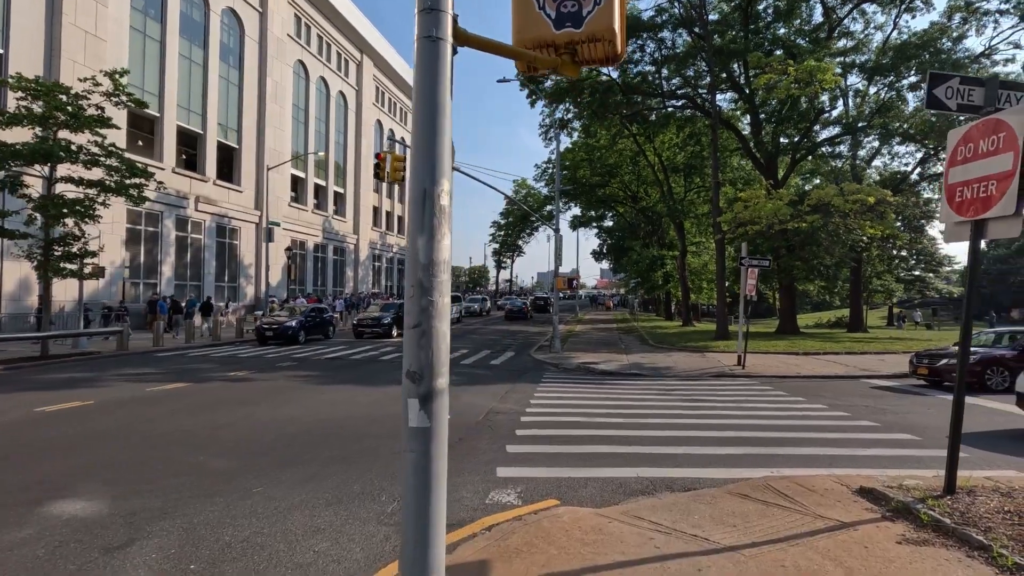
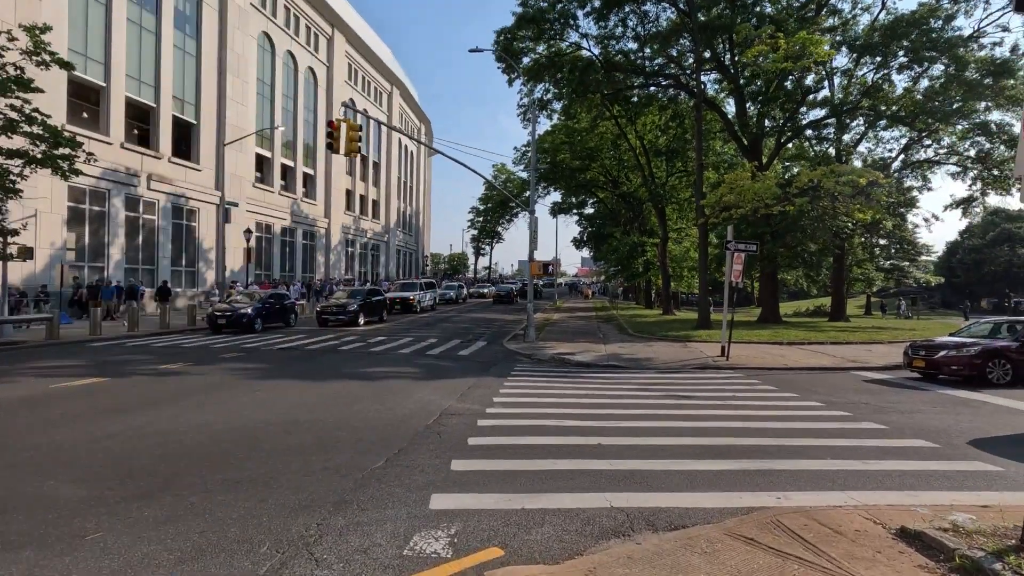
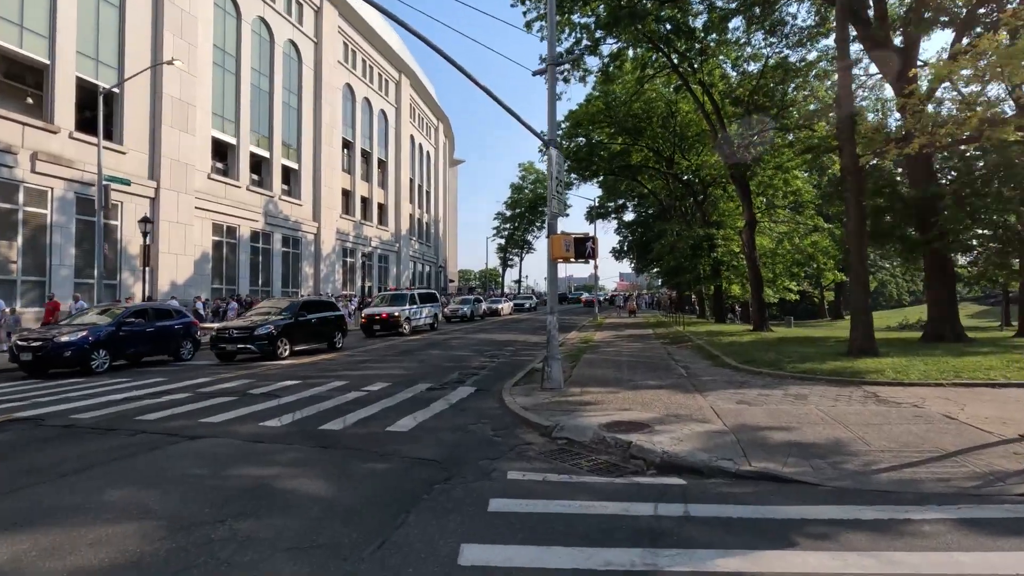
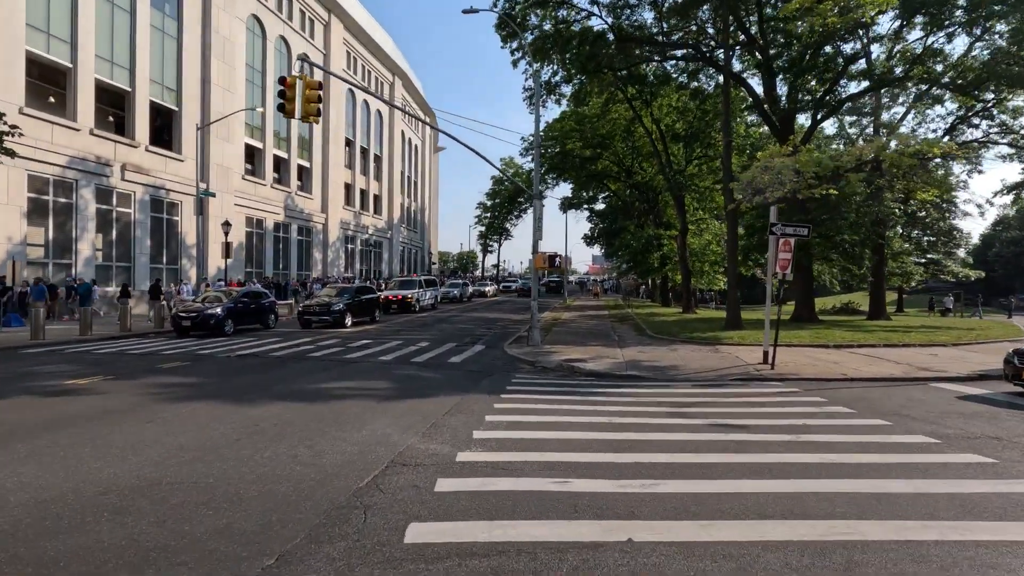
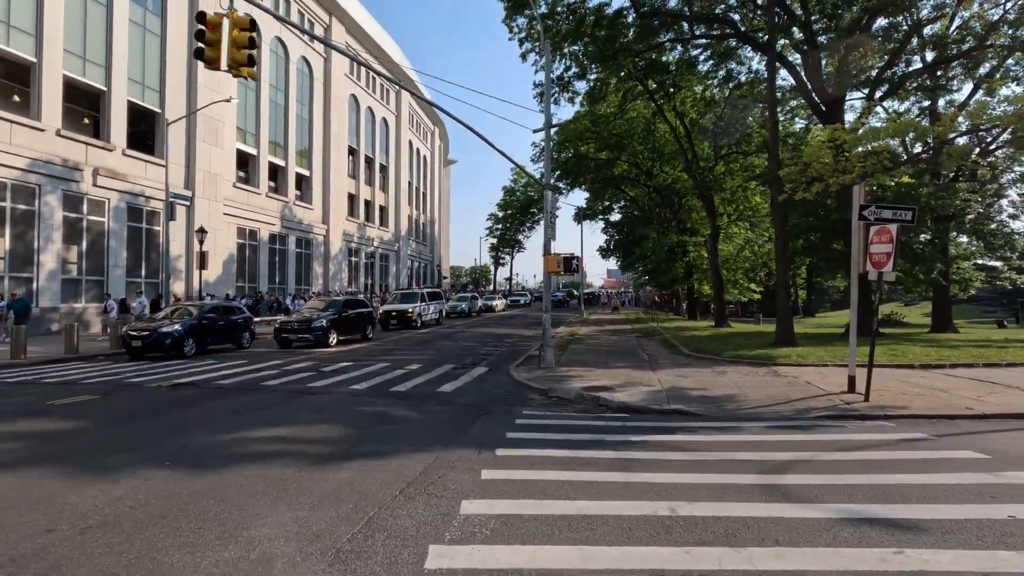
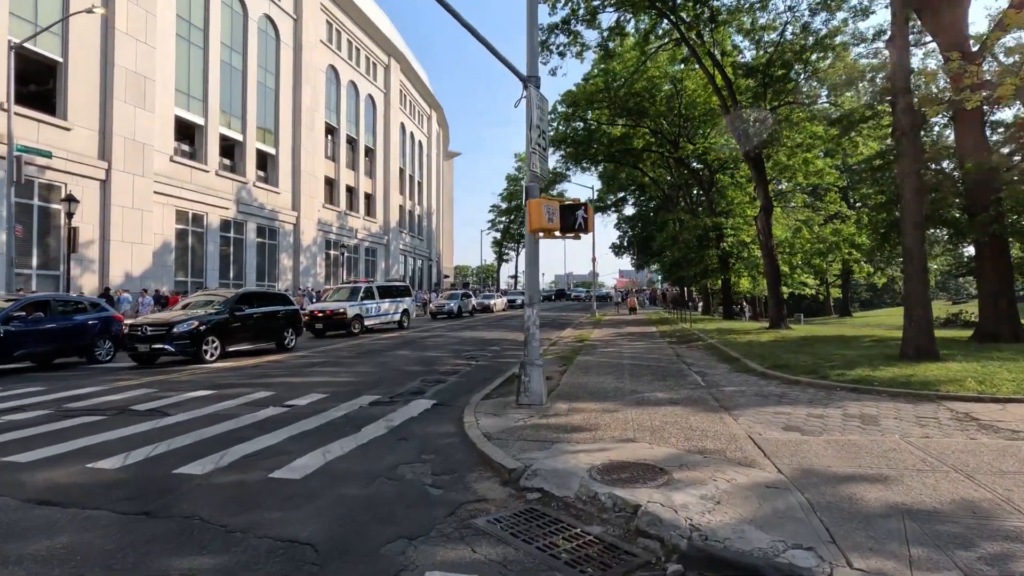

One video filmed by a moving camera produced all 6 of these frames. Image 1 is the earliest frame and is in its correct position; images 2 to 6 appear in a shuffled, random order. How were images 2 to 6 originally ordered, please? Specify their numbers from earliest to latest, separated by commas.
2, 4, 5, 3, 6
